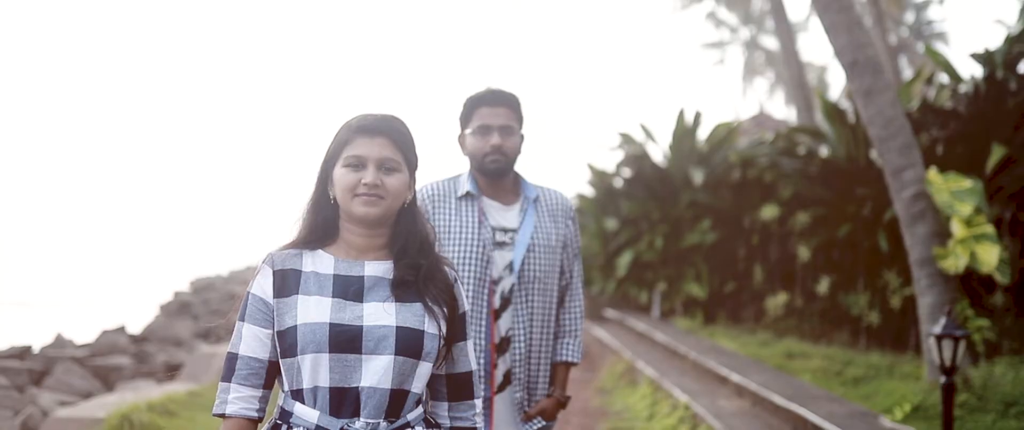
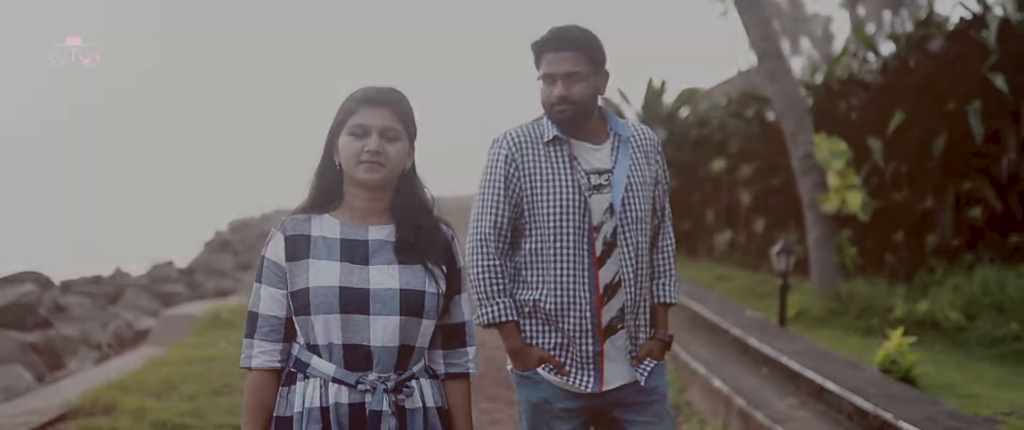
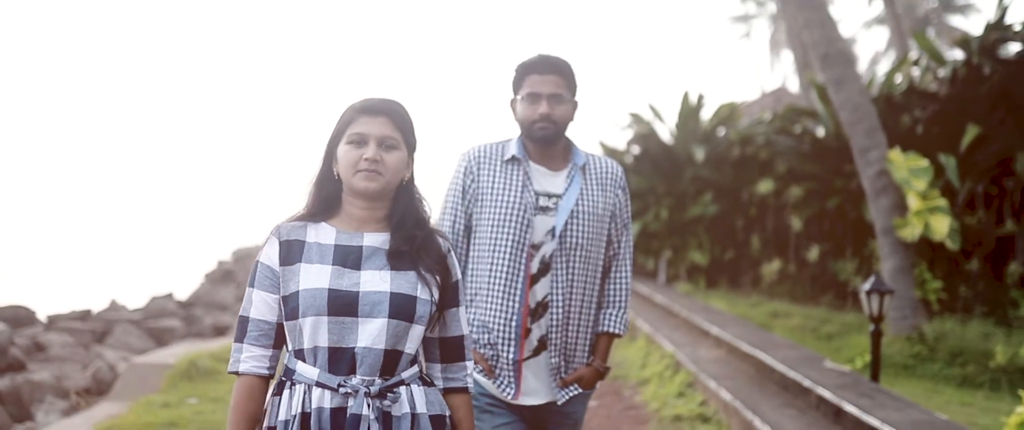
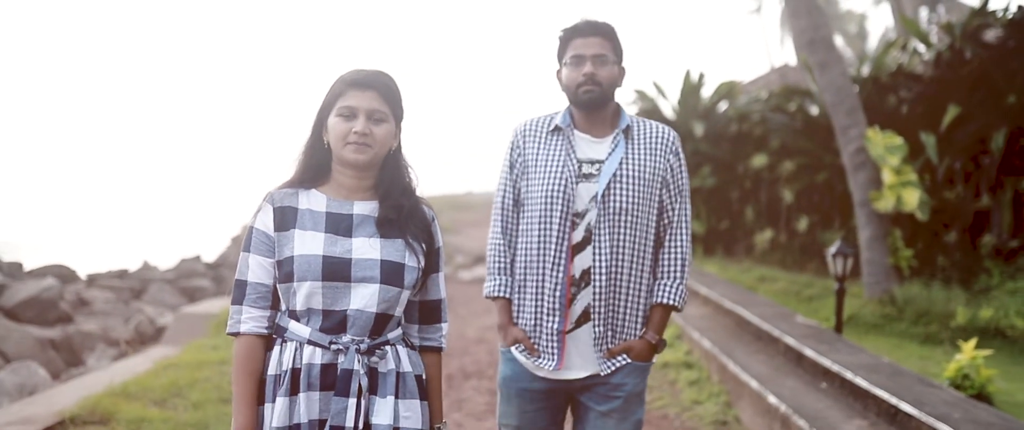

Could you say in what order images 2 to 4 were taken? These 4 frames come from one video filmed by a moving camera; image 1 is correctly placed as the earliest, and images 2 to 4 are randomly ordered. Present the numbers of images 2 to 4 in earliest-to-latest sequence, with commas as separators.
3, 4, 2
